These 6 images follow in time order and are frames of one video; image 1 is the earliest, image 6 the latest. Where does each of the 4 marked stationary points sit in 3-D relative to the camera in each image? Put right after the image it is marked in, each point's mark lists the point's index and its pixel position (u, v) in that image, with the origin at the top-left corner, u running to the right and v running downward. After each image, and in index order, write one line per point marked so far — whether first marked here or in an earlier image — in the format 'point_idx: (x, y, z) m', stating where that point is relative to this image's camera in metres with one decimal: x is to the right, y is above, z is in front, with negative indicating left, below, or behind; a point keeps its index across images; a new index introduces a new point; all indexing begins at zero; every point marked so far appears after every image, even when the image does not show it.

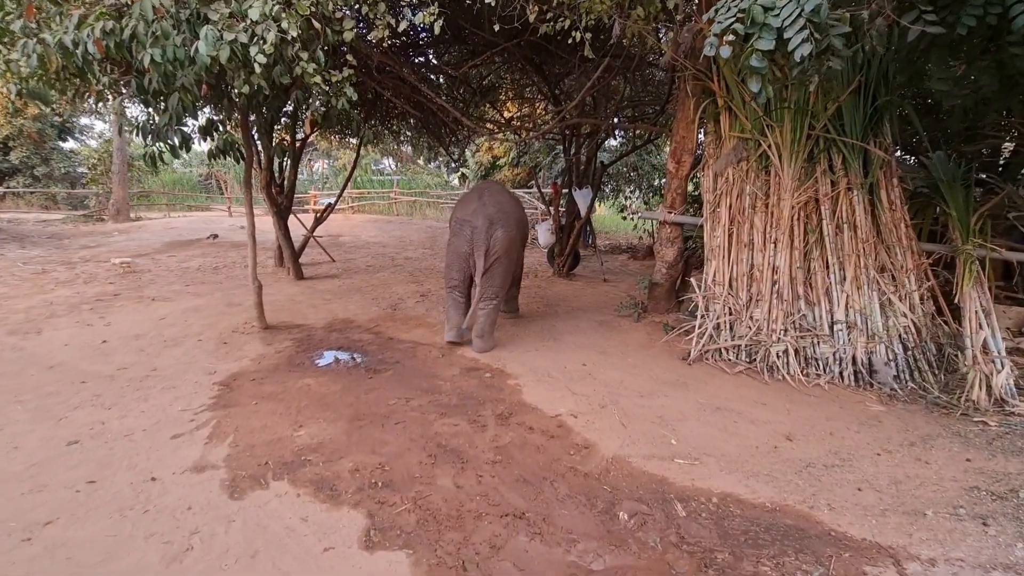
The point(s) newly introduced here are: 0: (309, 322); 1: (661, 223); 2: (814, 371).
0: (-2.0, -0.3, +5.0) m
1: (+1.3, +0.6, +4.3) m
2: (+2.1, -0.6, +3.4) m
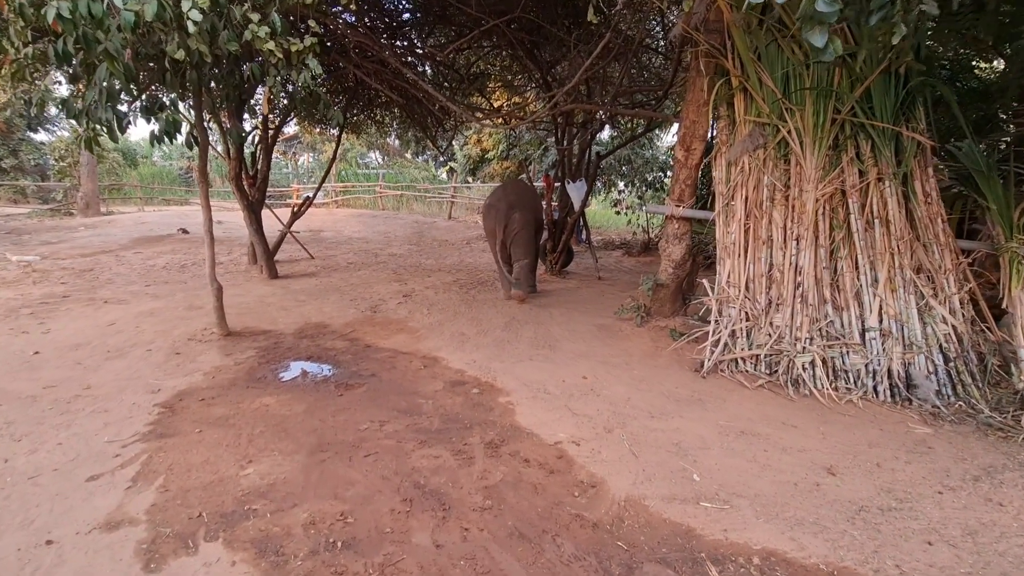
0: (-2.1, -0.4, +4.5) m
1: (+1.2, +0.6, +3.9) m
2: (+2.1, -0.6, +3.1) m
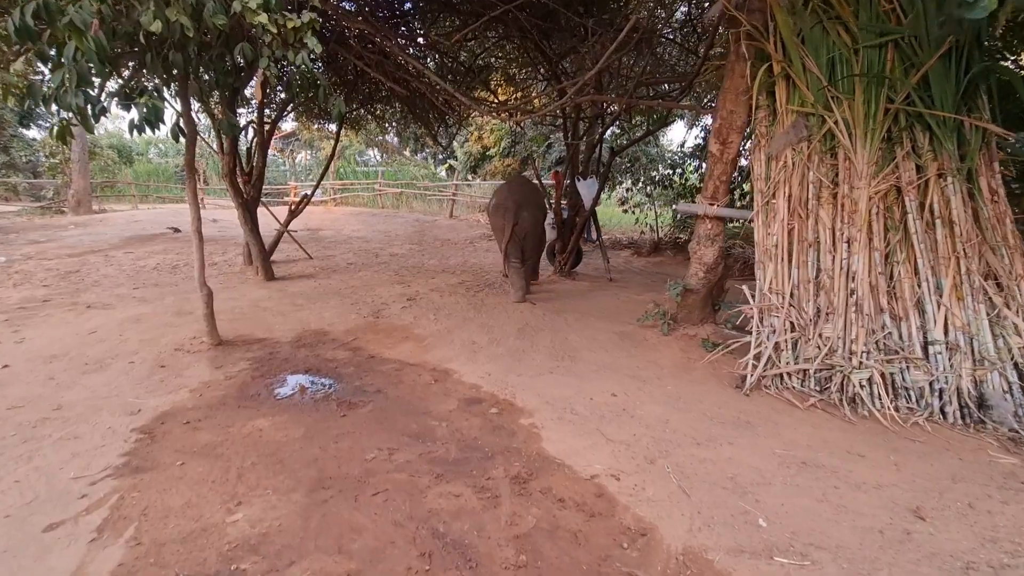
0: (-2.0, -0.4, +4.1) m
1: (+1.4, +0.5, +3.6) m
2: (+2.2, -0.7, +2.7) m
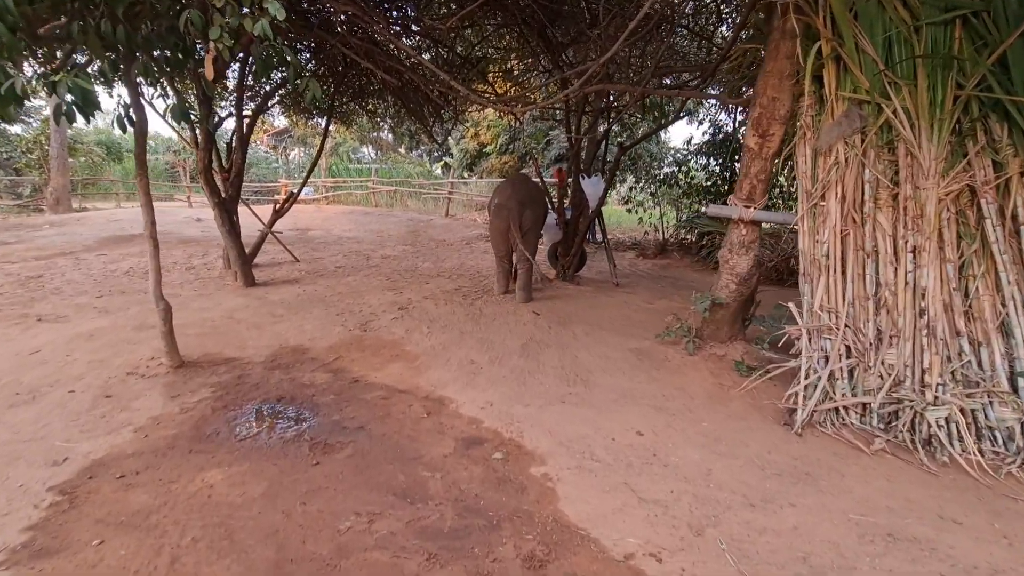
0: (-2.0, -0.5, +3.7) m
1: (+1.4, +0.4, +3.1) m
2: (+2.2, -0.7, +2.3) m
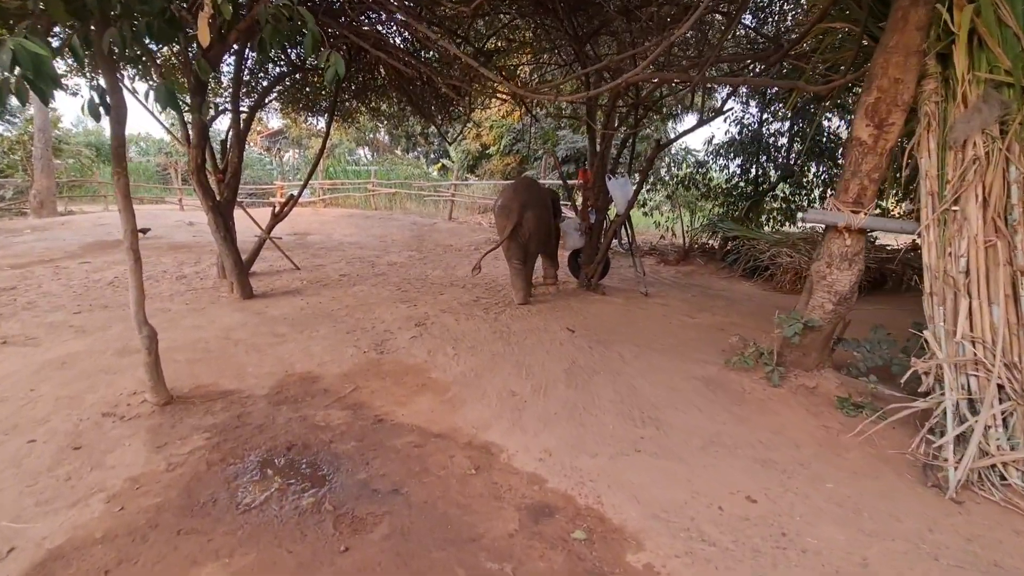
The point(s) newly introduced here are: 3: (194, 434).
0: (-1.7, -0.6, +3.1) m
1: (+1.7, +0.3, +2.6) m
2: (+2.5, -0.9, +1.8) m
3: (-1.6, -0.7, +2.5) m
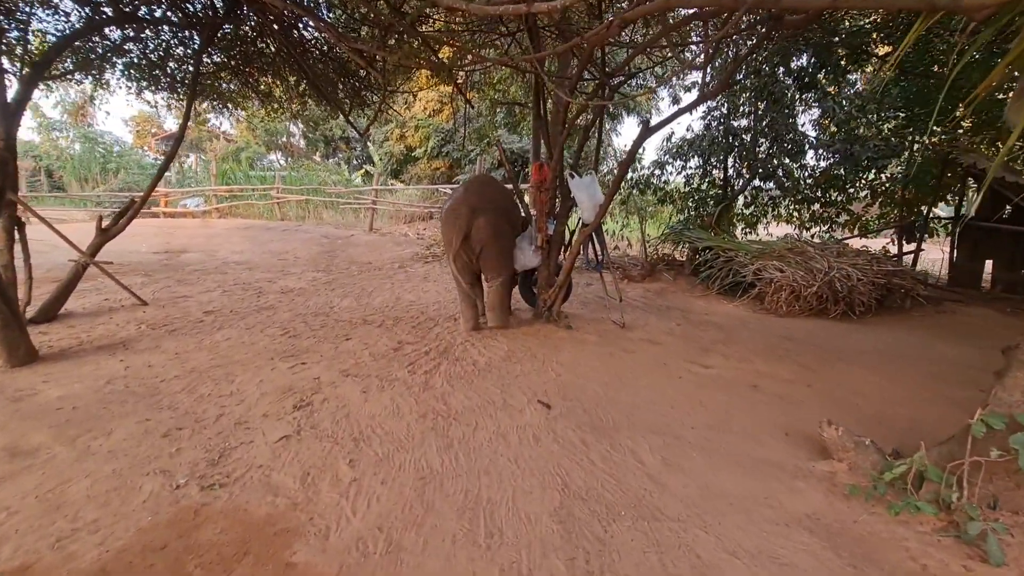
0: (-1.8, -0.9, +1.3) m
1: (+1.6, +0.1, +1.2) m
2: (+2.5, -1.0, +0.5) m
3: (-1.7, -1.1, +0.7) m
